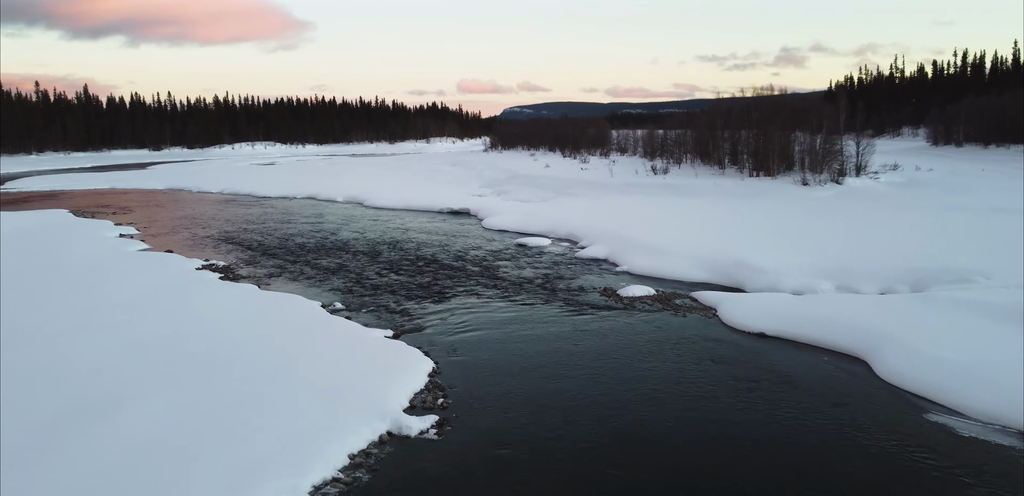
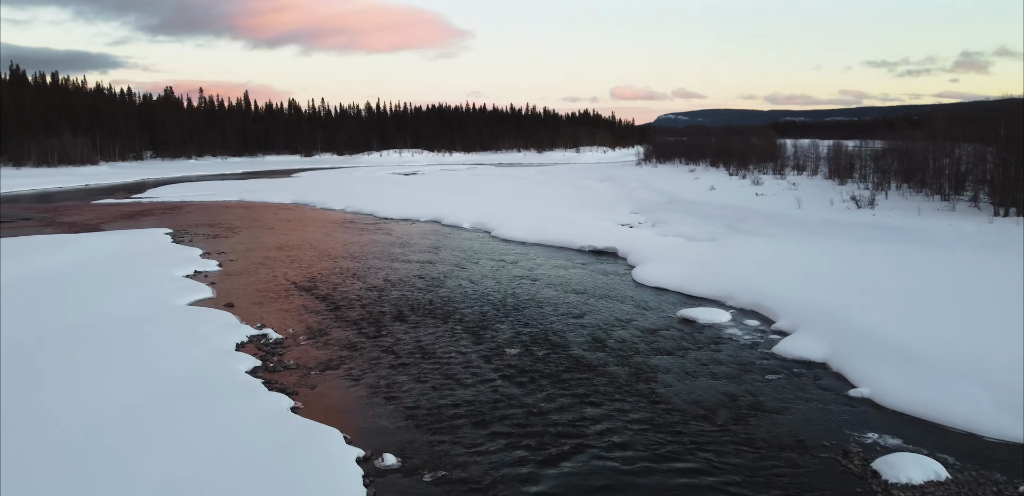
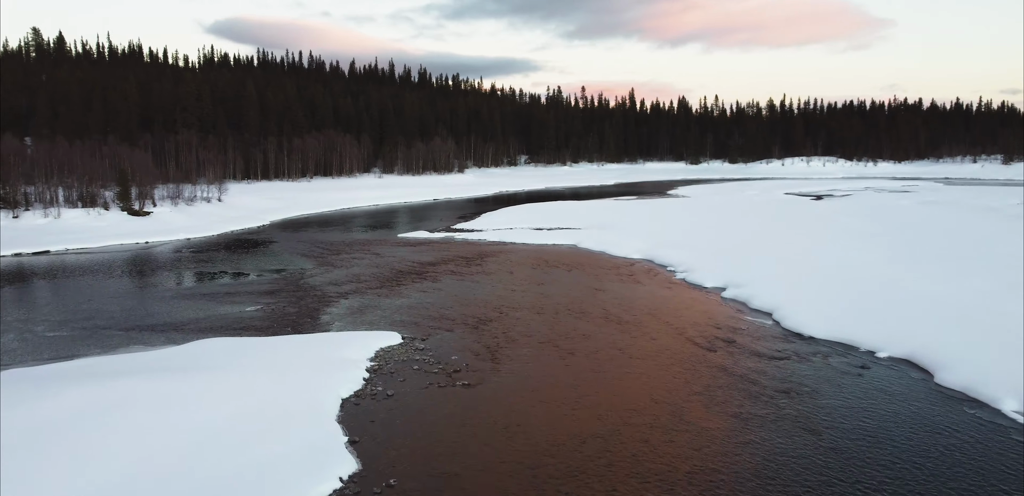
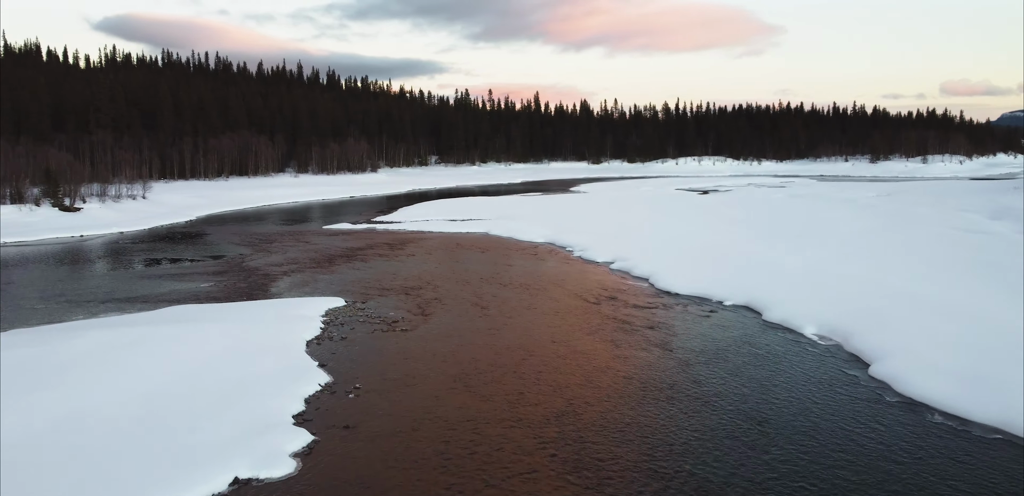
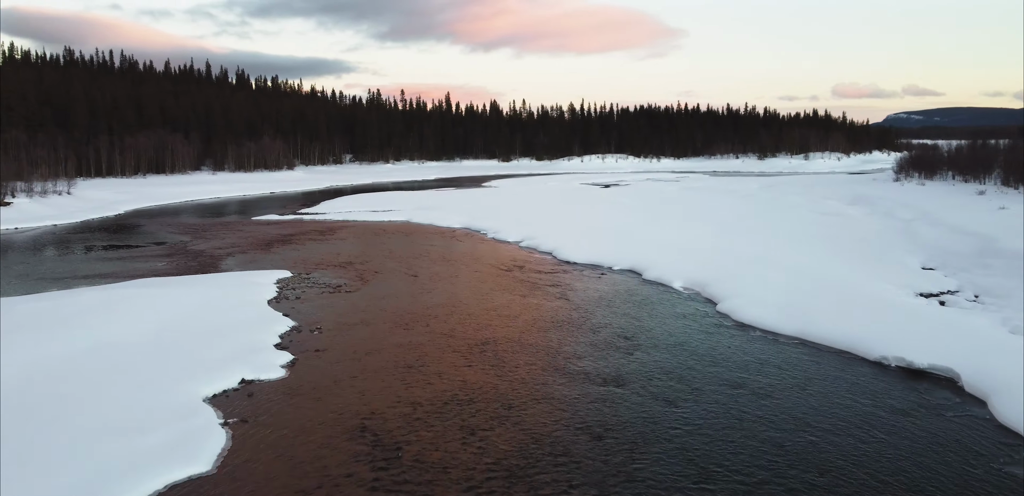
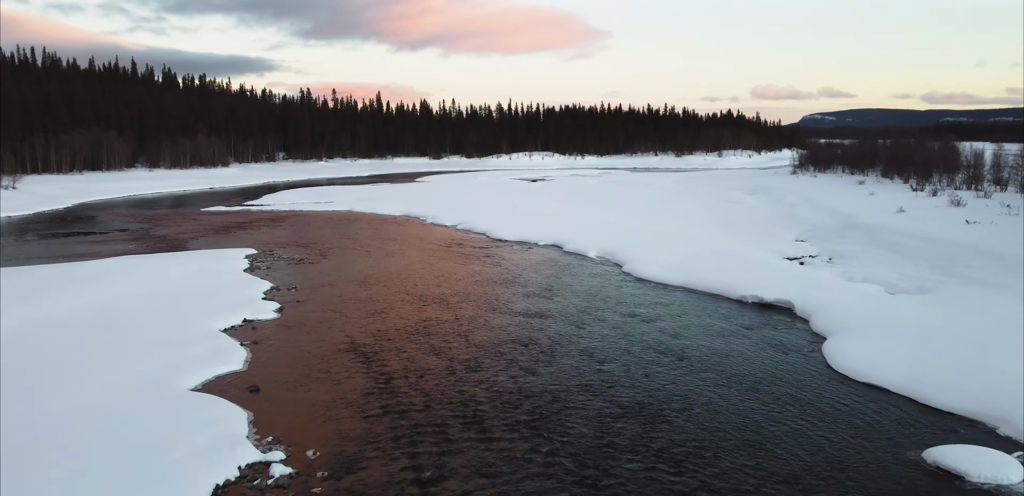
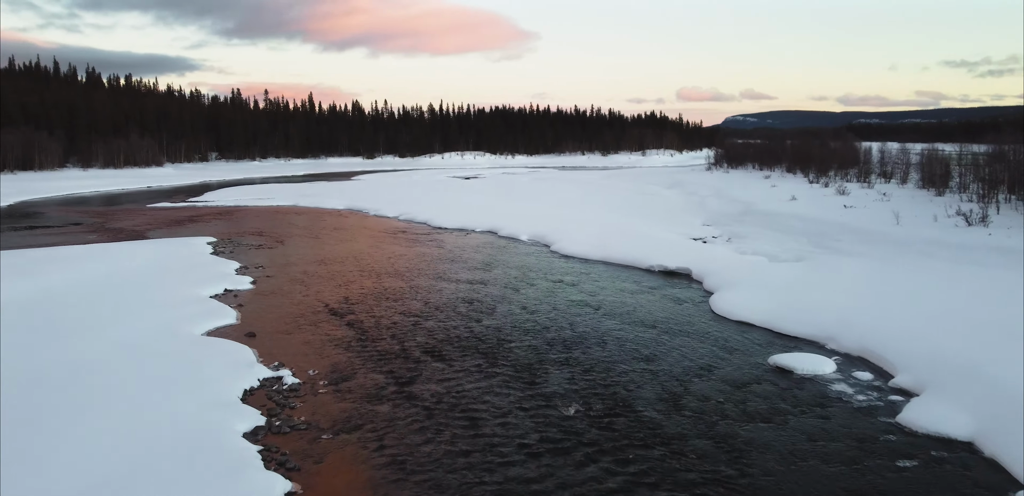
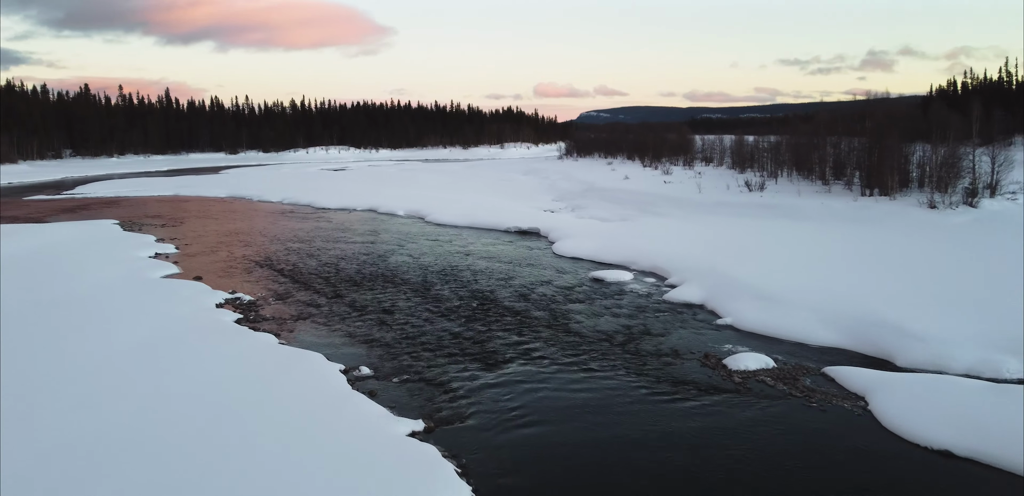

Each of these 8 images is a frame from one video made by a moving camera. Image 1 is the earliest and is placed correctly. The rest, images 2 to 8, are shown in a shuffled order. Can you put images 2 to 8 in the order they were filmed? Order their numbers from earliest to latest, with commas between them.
8, 2, 7, 6, 5, 4, 3
